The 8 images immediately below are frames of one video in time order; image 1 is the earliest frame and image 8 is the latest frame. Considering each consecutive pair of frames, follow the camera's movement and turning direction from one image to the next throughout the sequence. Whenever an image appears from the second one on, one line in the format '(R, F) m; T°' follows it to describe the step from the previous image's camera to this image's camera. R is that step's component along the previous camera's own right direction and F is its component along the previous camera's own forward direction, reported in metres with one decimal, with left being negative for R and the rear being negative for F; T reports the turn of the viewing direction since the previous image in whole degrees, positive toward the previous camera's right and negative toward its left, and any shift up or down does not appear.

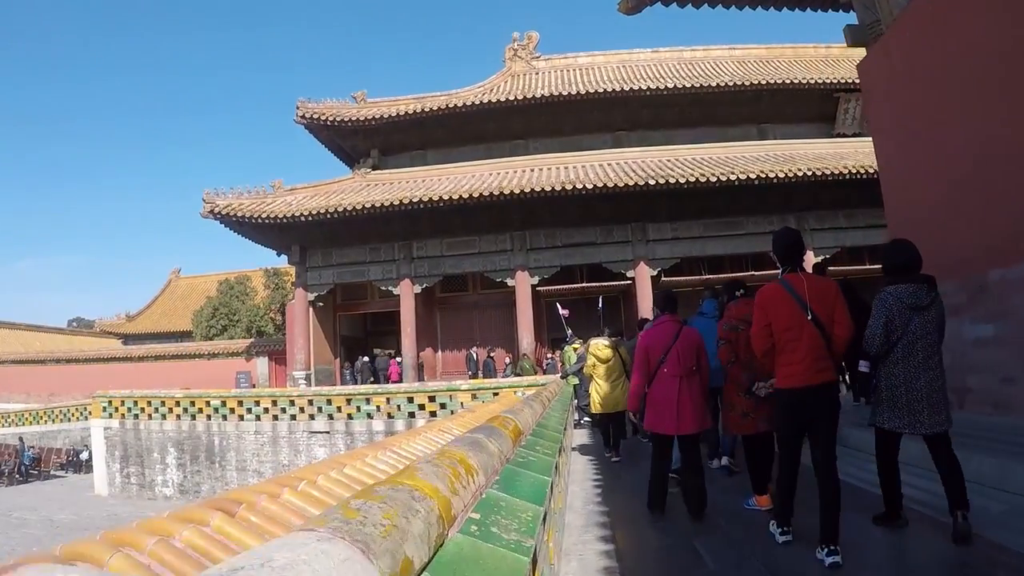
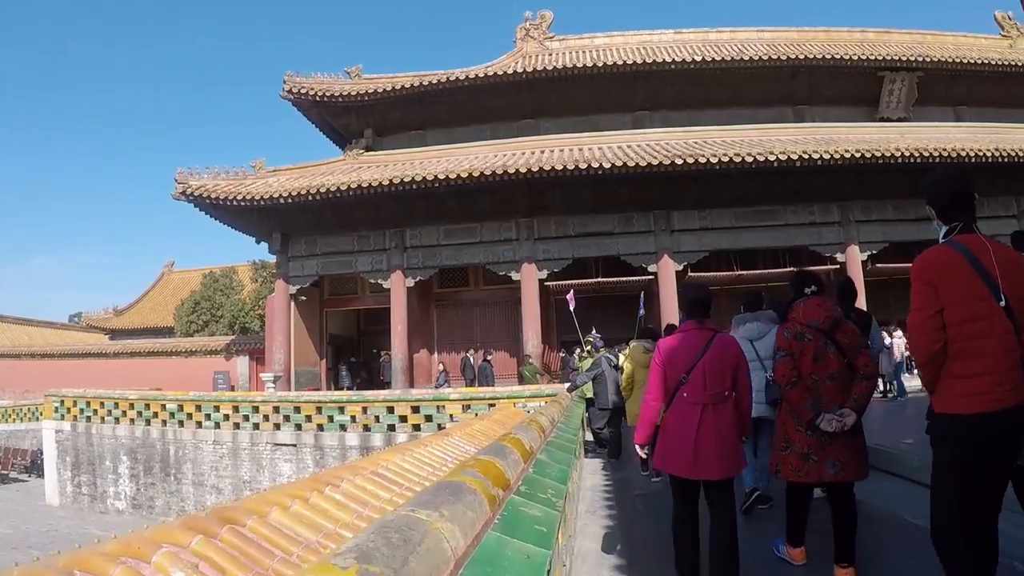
(+0.1, +1.8) m; -1°
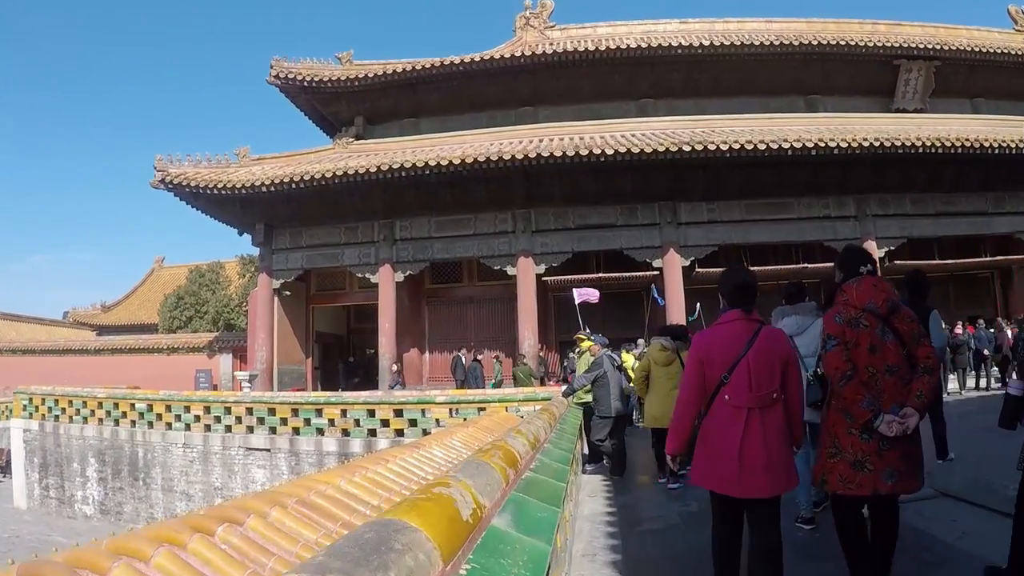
(+0.1, +0.8) m; 0°
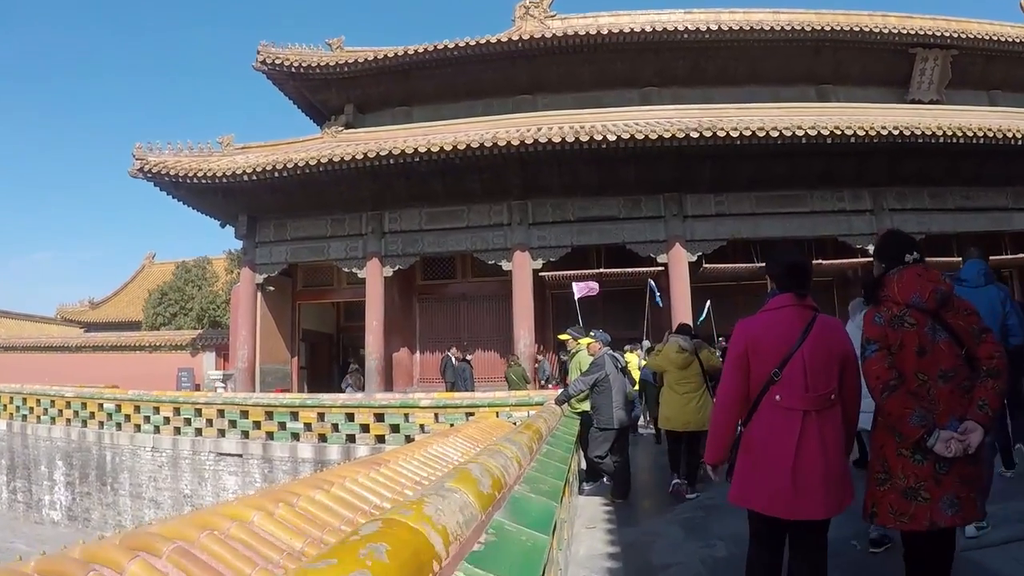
(+0.1, +0.7) m; 0°
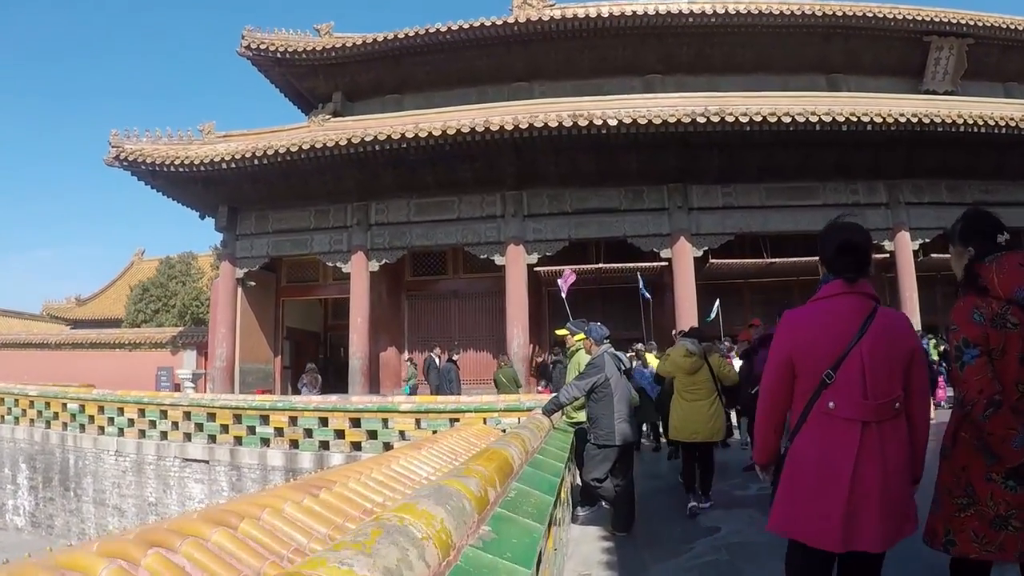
(+0.1, +0.7) m; 0°
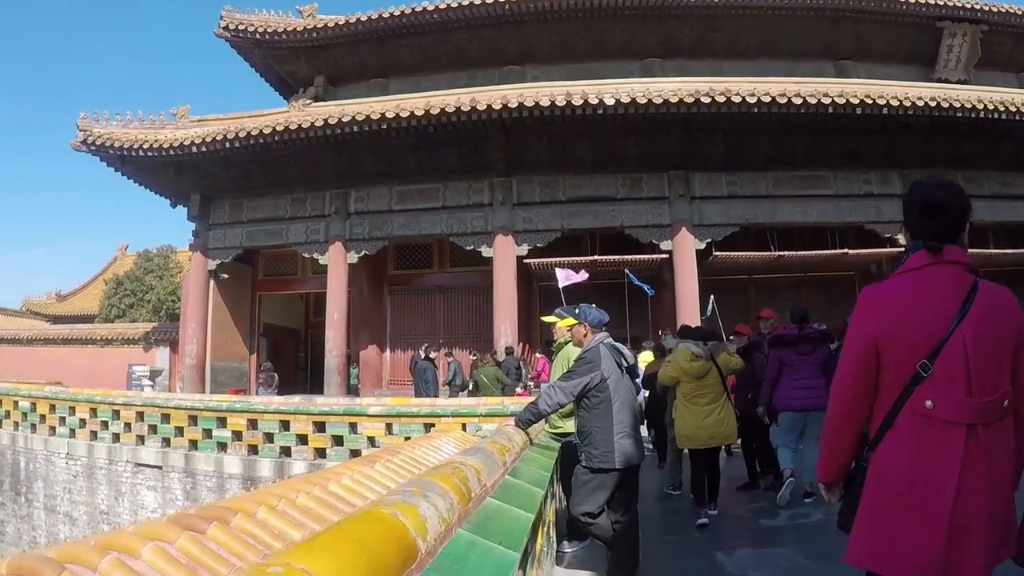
(+0.1, +0.7) m; 0°
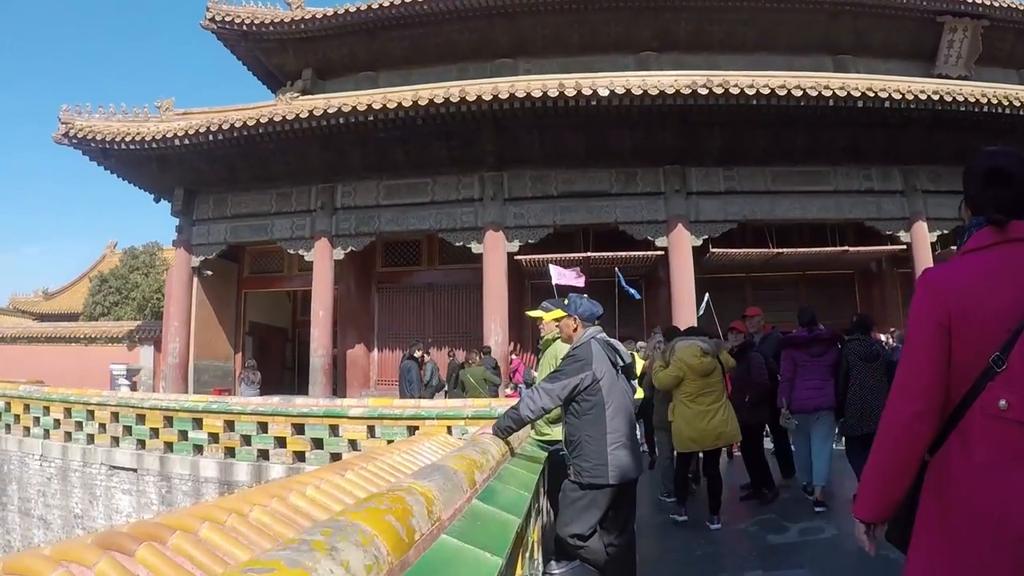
(0.0, +0.3) m; 0°
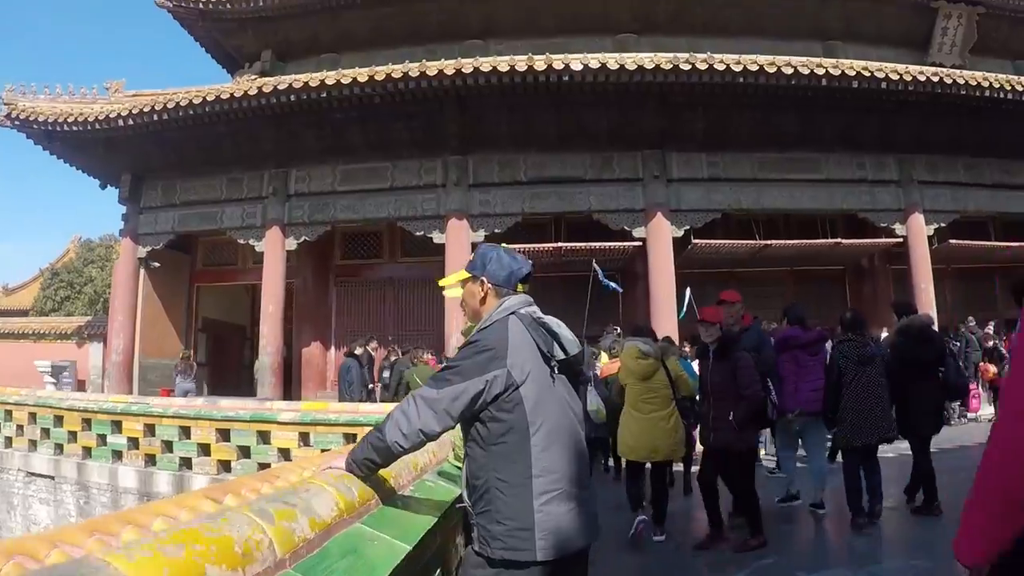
(+0.2, +0.7) m; +2°
